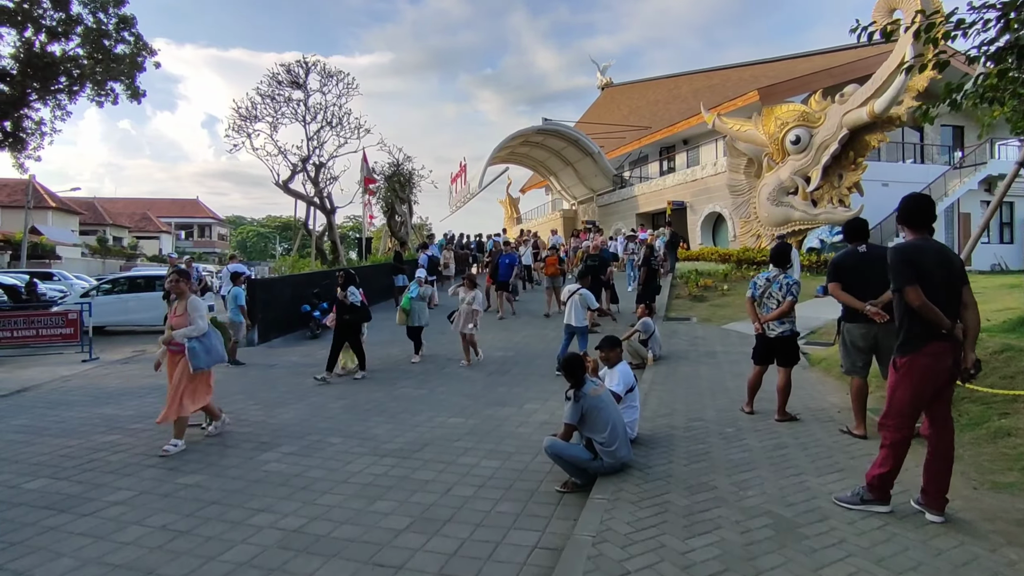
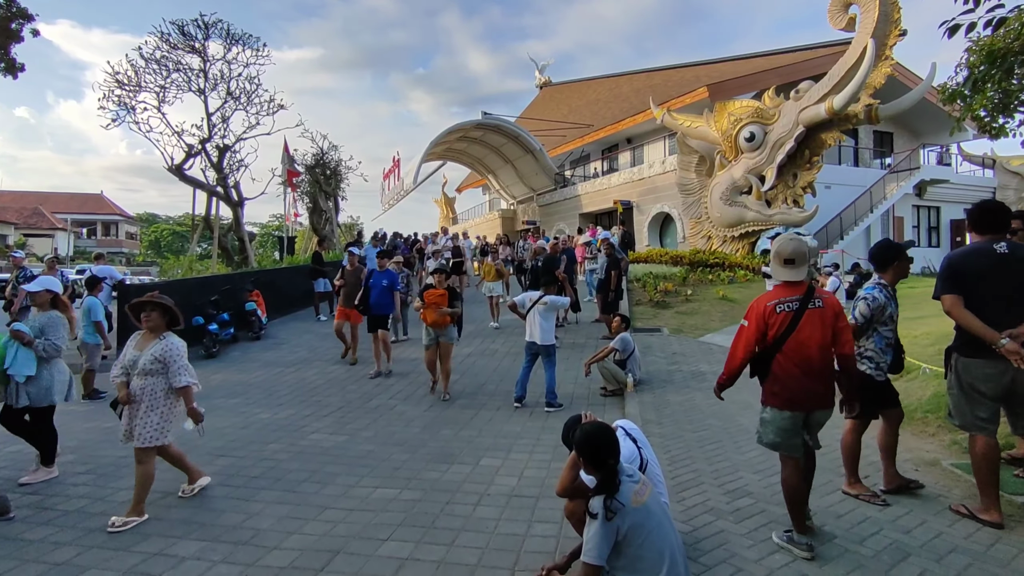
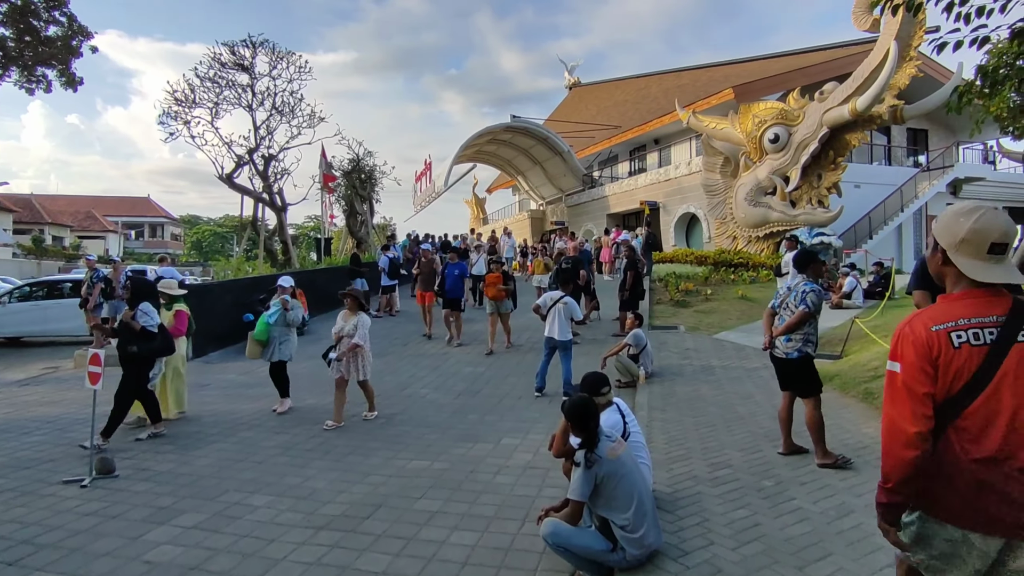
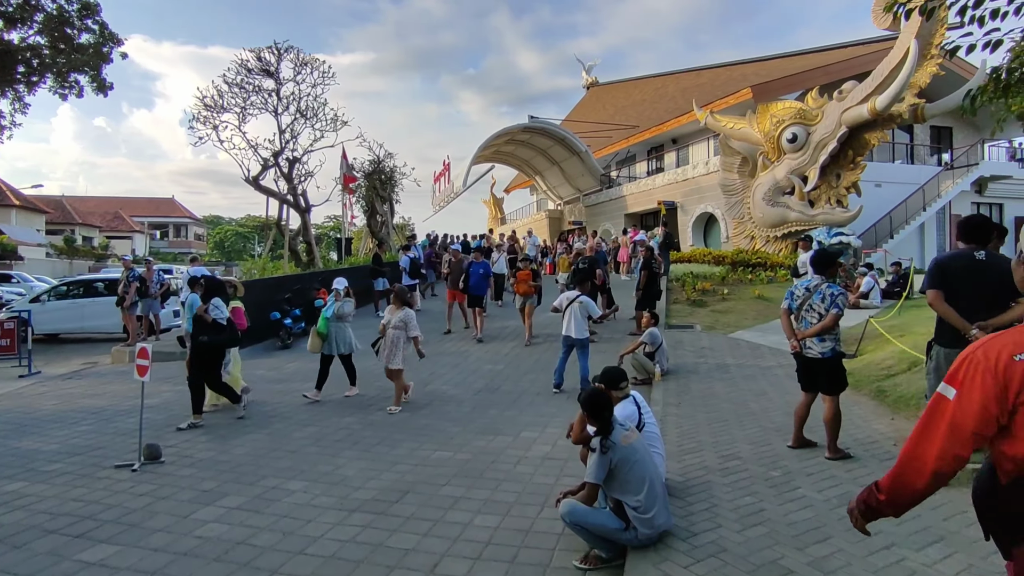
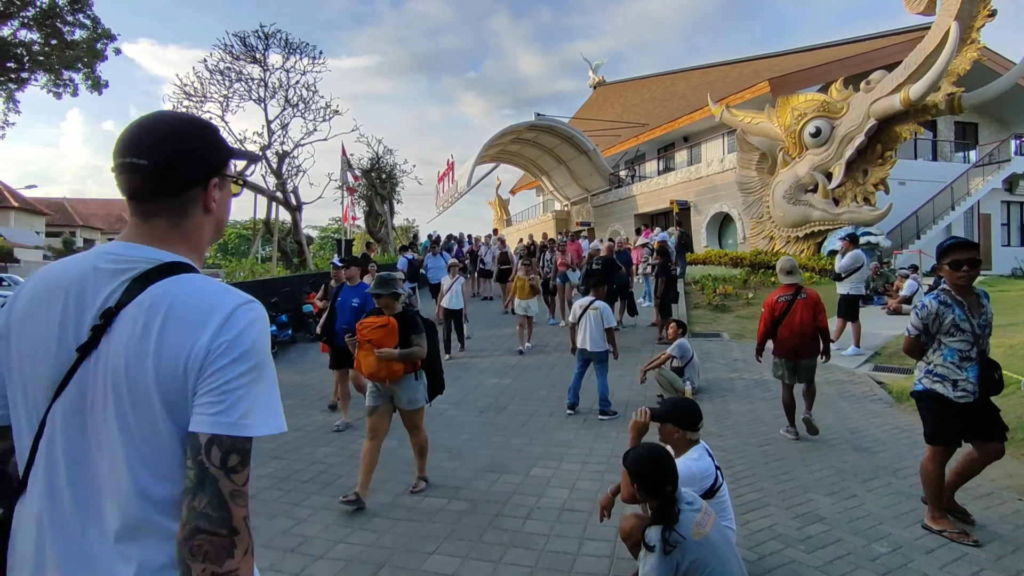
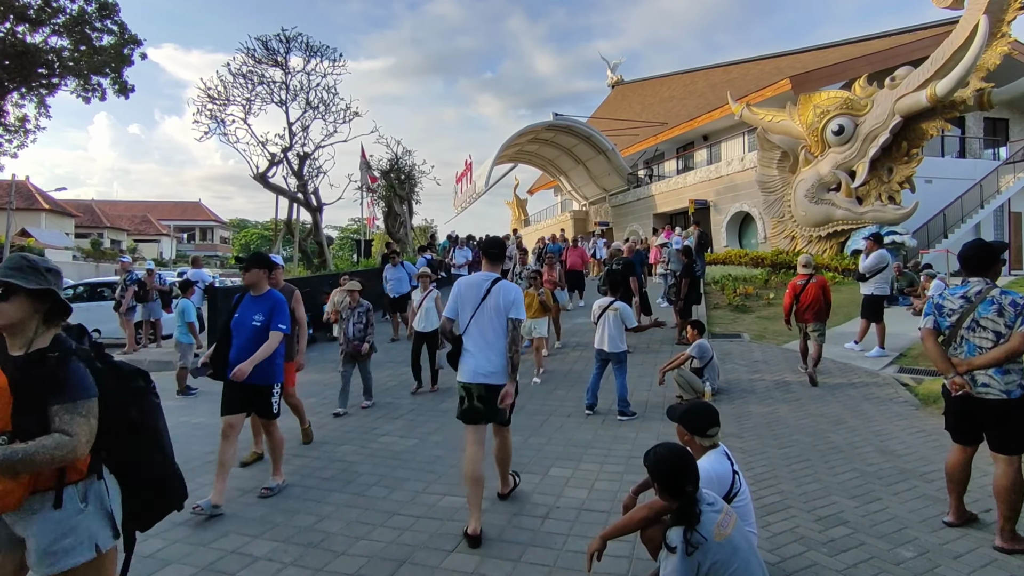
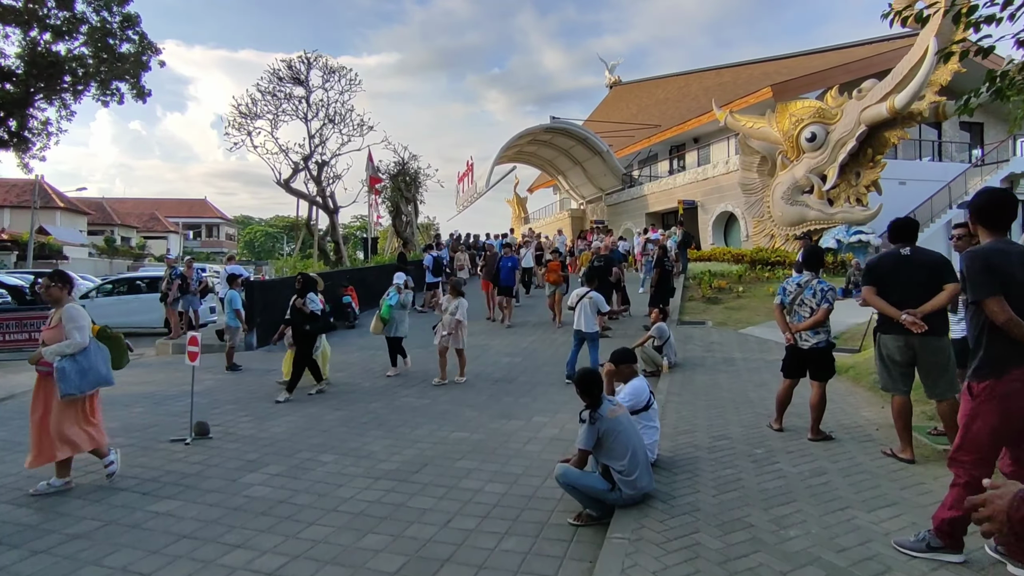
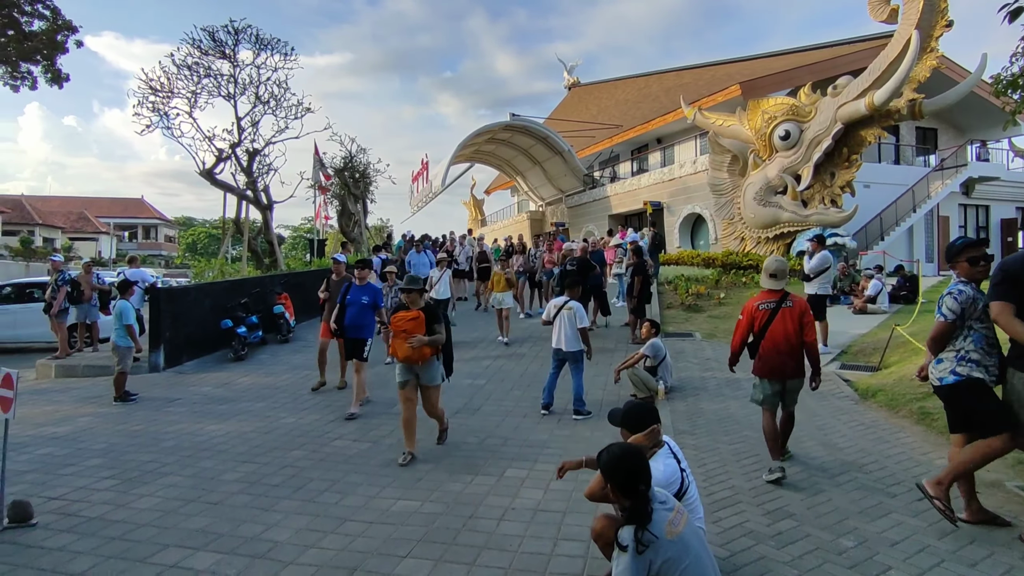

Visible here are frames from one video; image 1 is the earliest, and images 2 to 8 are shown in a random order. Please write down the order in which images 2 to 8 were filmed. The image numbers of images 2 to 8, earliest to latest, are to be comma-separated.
7, 4, 3, 2, 8, 5, 6
